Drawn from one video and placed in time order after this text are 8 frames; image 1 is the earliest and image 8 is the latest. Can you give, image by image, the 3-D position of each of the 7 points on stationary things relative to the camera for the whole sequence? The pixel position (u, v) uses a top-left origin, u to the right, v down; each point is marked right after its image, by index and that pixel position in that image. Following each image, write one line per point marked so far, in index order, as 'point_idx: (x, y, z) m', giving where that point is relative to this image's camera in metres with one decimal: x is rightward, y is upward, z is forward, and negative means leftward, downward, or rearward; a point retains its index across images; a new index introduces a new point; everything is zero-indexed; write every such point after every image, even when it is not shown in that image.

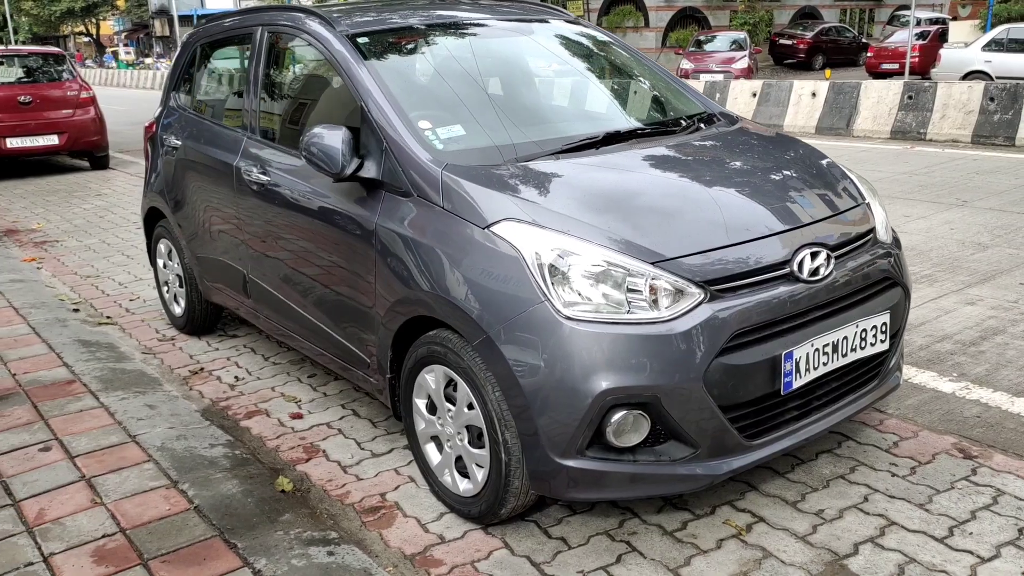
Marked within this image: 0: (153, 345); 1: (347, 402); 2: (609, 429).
0: (-1.9, -0.3, +4.7) m
1: (-0.7, -0.5, +3.9) m
2: (+0.3, -0.4, +2.4) m
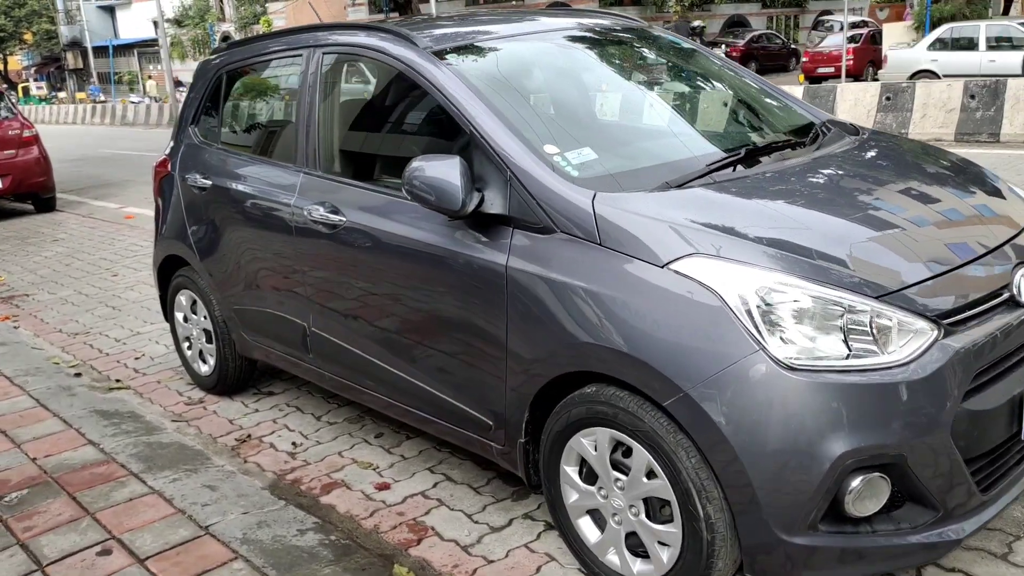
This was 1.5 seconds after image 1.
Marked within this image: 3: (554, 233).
0: (-1.5, -0.6, +4.2) m
1: (-0.3, -0.7, +3.4) m
2: (+0.8, -0.5, +2.1) m
3: (+0.1, +0.2, +2.5) m
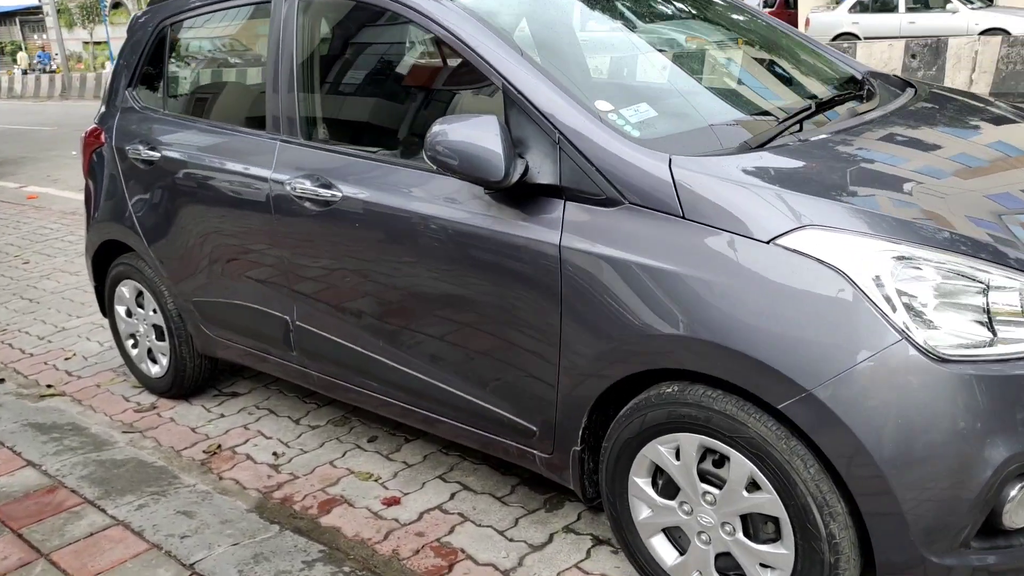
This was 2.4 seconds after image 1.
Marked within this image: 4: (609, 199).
0: (-1.5, -0.5, +3.6) m
1: (-0.2, -0.6, +3.0) m
2: (+1.0, -0.4, +1.8) m
3: (+0.3, +0.2, +2.1) m
4: (+0.2, +0.2, +2.1) m
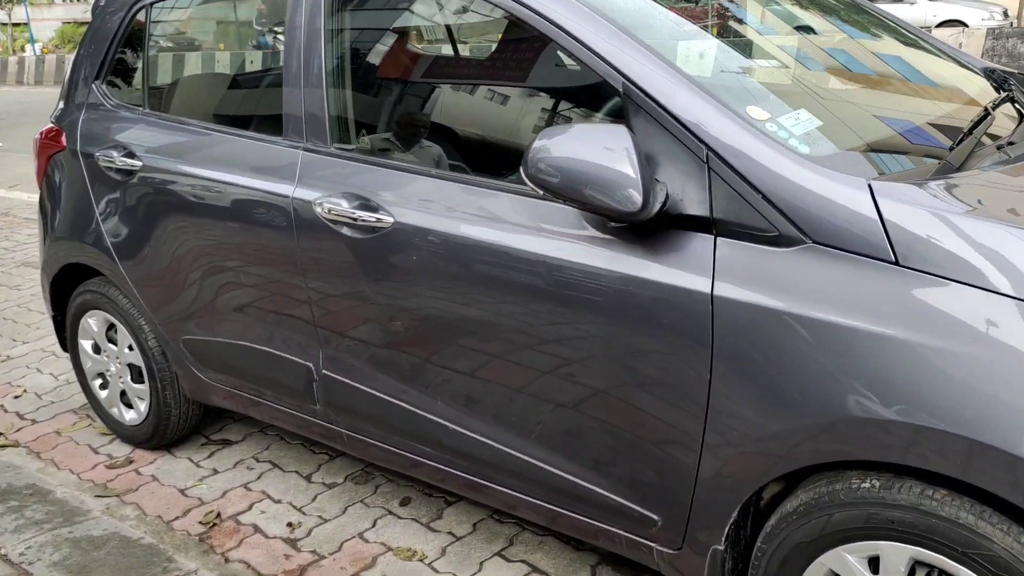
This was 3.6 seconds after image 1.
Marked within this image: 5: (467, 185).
0: (-1.4, -0.6, +3.0) m
1: (0.0, -0.7, +2.5) m
2: (+1.3, -0.5, +1.3) m
3: (+0.5, +0.1, +1.6) m
4: (+0.5, +0.1, +1.6) m
5: (-0.1, +0.2, +2.1) m
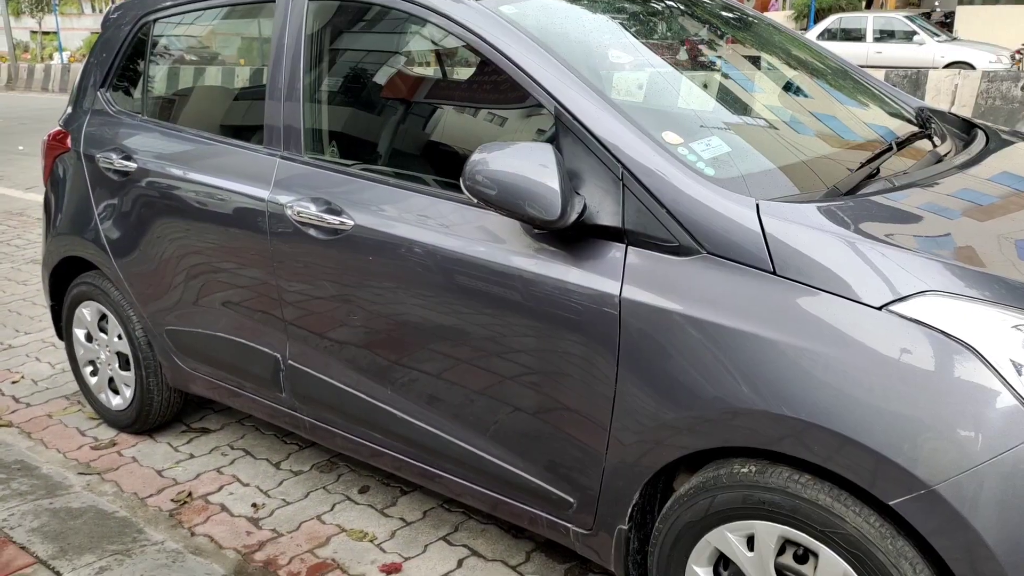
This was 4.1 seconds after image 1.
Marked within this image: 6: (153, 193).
0: (-1.5, -0.6, +3.2) m
1: (-0.2, -0.7, +2.7) m
2: (+1.1, -0.6, +1.5) m
3: (+0.4, +0.1, +1.8) m
4: (+0.4, +0.1, +1.8) m
5: (-0.2, +0.2, +2.3) m
6: (-1.2, +0.3, +3.0) m
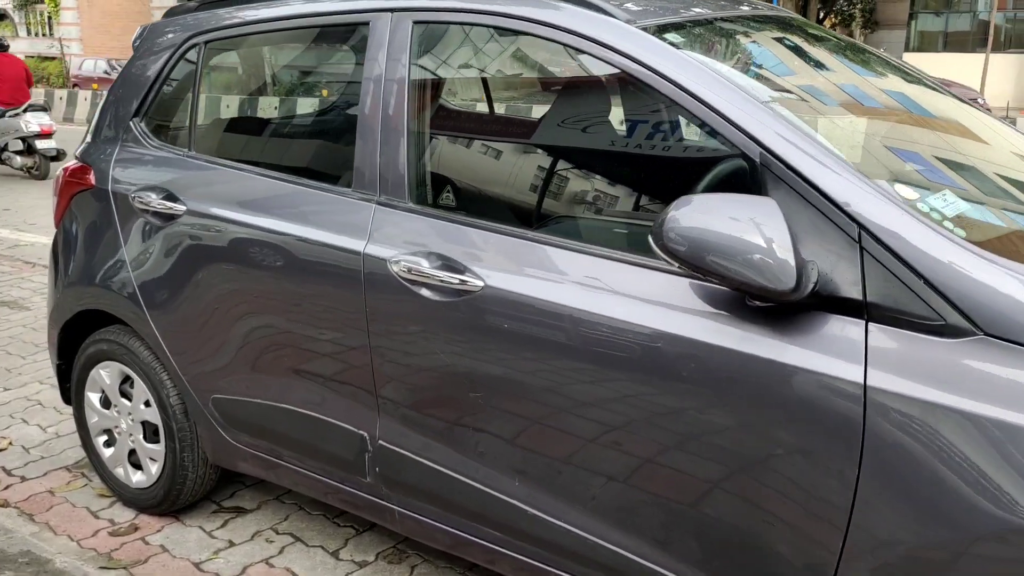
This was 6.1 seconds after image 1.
0: (-1.2, -0.8, +2.8) m
1: (+0.1, -0.9, +2.3) m
2: (+1.5, -0.7, +1.2) m
3: (+0.8, -0.1, +1.5) m
4: (+0.7, -0.1, +1.5) m
5: (+0.1, +0.1, +2.0) m
6: (-0.9, +0.1, +2.6) m
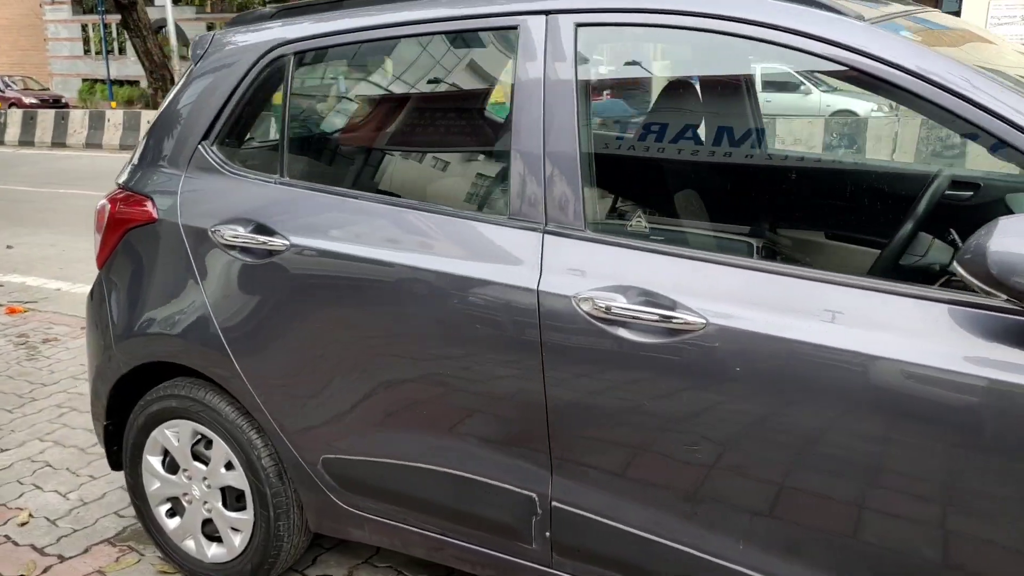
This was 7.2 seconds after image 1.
0: (-0.8, -0.9, +2.4) m
1: (+0.6, -1.0, +2.1) m
2: (+2.0, -0.7, +1.1) m
3: (+1.2, -0.1, +1.4) m
4: (+1.2, -0.1, +1.4) m
5: (+0.6, 0.0, +1.7) m
6: (-0.5, 0.0, +2.2) m
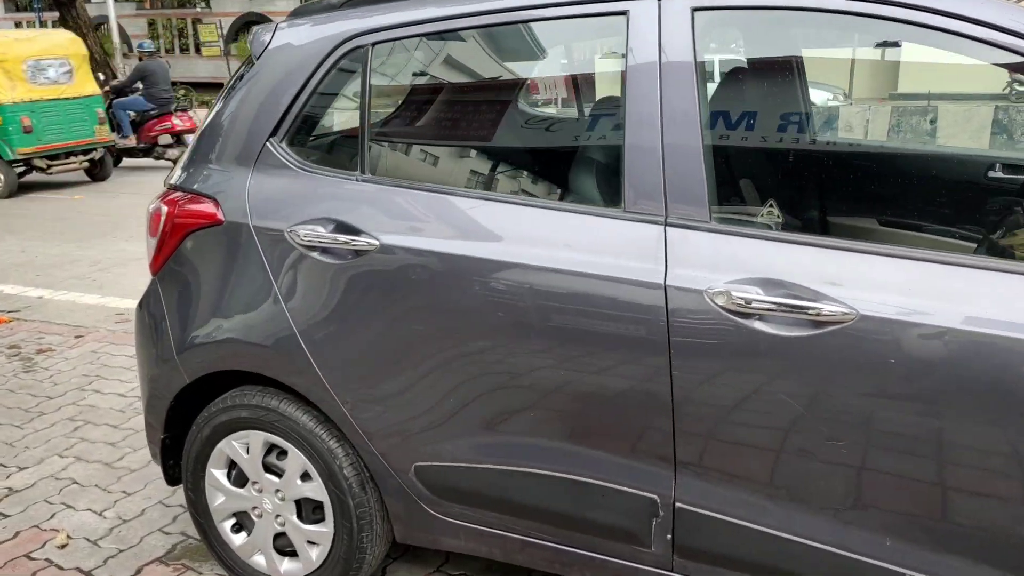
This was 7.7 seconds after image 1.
0: (-0.6, -0.9, +2.3) m
1: (+0.8, -0.9, +2.0) m
2: (+2.3, -0.7, +1.2) m
3: (+1.5, -0.1, +1.4) m
4: (+1.5, -0.1, +1.4) m
5: (+0.8, 0.0, +1.7) m
6: (-0.3, 0.0, +2.1) m
